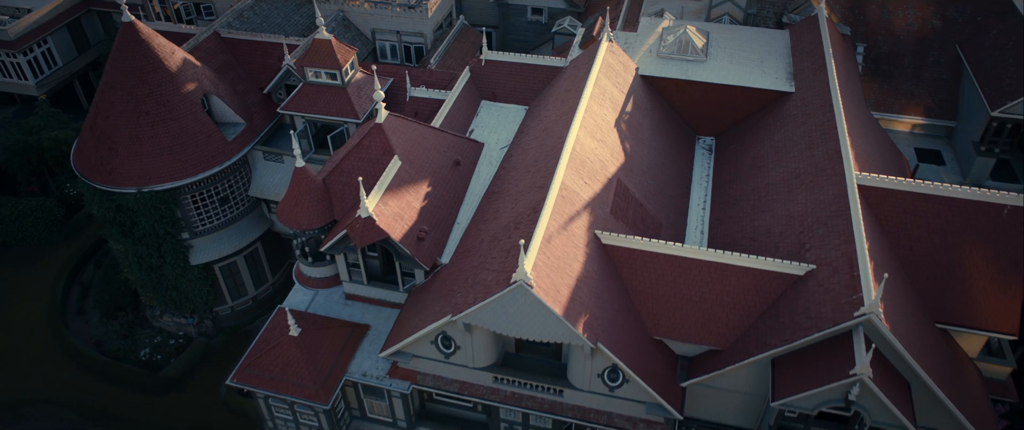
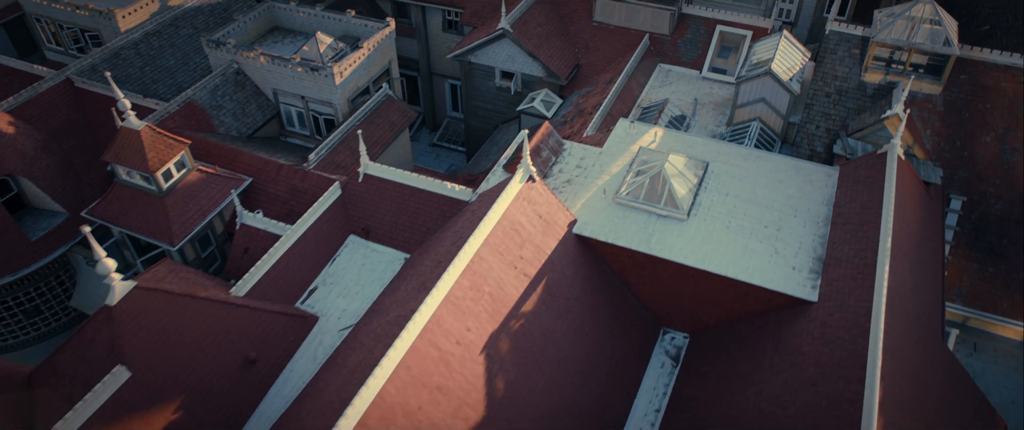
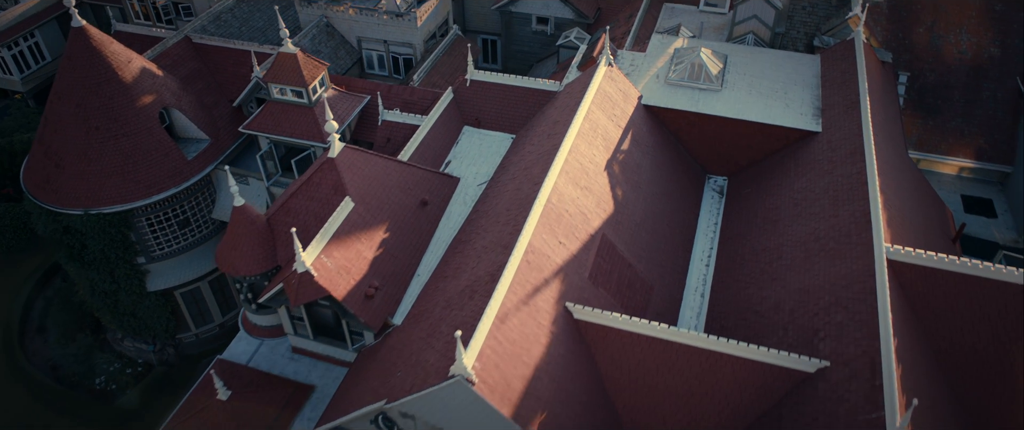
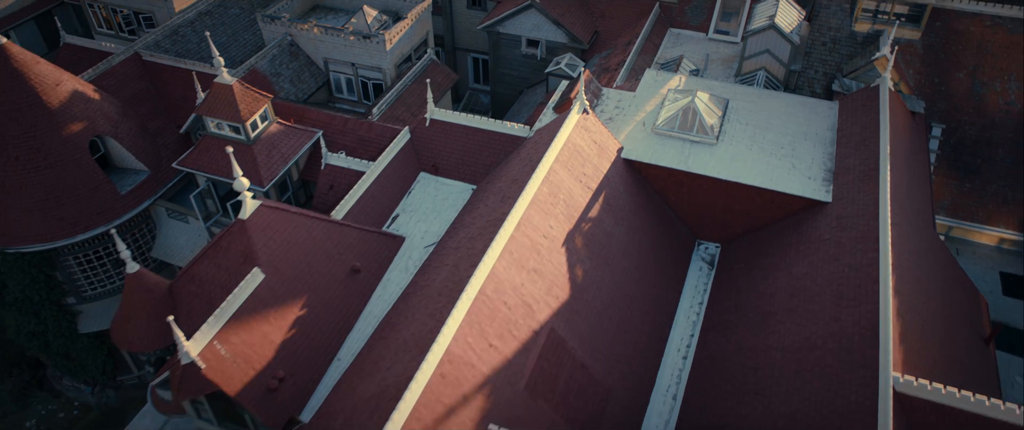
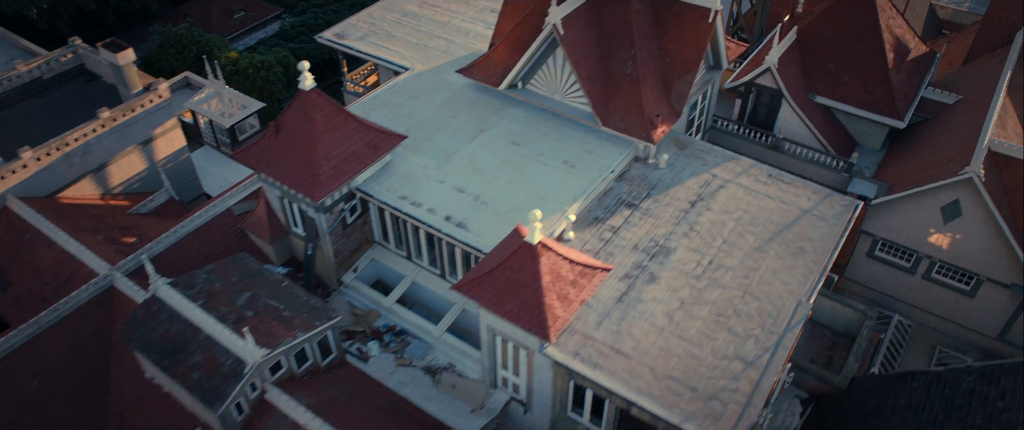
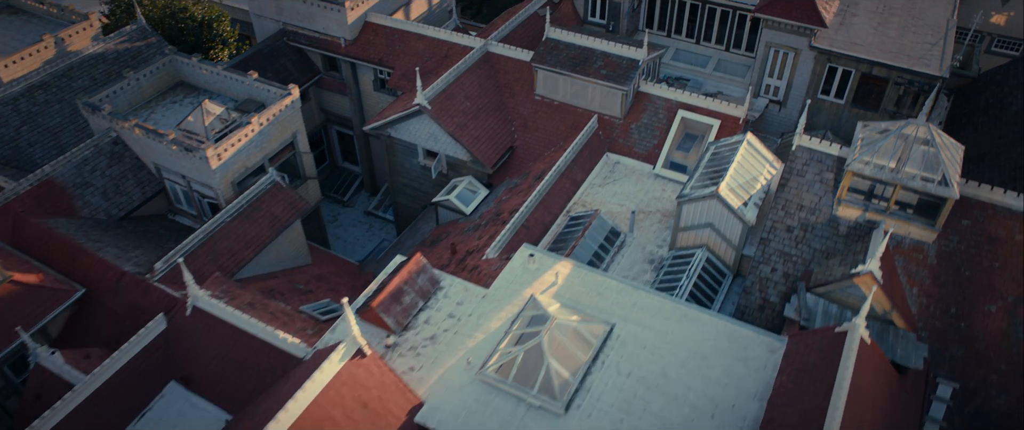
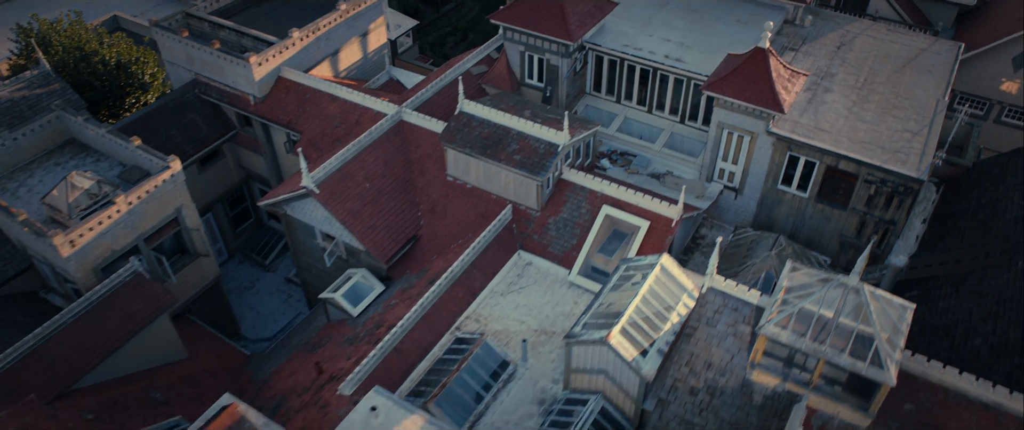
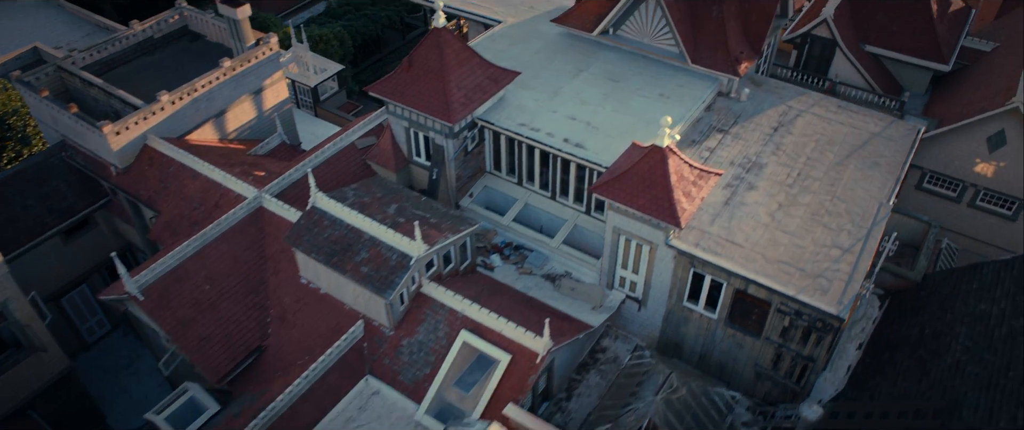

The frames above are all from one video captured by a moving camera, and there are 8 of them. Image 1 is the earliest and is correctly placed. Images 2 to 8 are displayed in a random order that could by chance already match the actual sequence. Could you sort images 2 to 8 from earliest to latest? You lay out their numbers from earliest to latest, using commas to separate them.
3, 4, 2, 6, 7, 8, 5
